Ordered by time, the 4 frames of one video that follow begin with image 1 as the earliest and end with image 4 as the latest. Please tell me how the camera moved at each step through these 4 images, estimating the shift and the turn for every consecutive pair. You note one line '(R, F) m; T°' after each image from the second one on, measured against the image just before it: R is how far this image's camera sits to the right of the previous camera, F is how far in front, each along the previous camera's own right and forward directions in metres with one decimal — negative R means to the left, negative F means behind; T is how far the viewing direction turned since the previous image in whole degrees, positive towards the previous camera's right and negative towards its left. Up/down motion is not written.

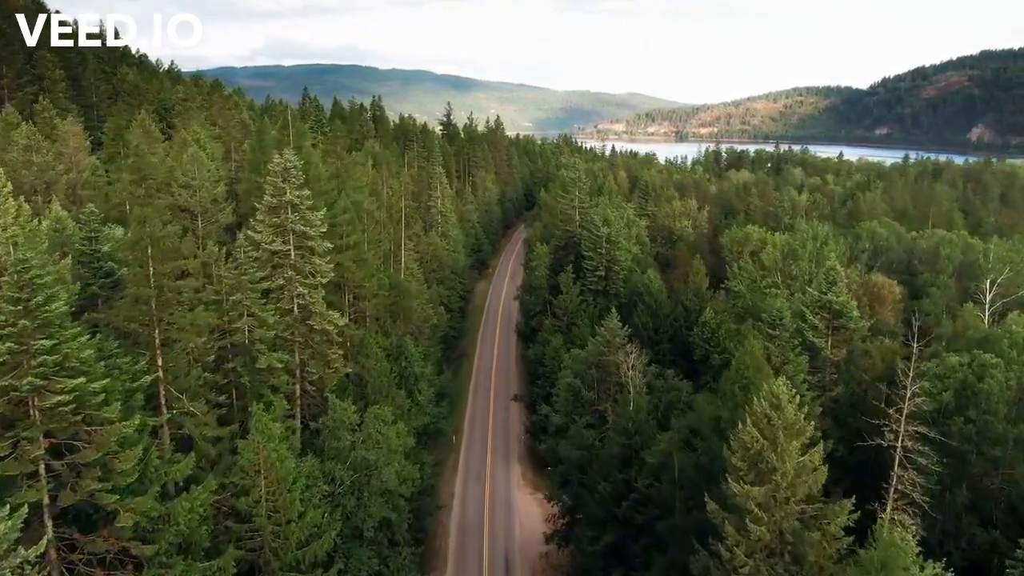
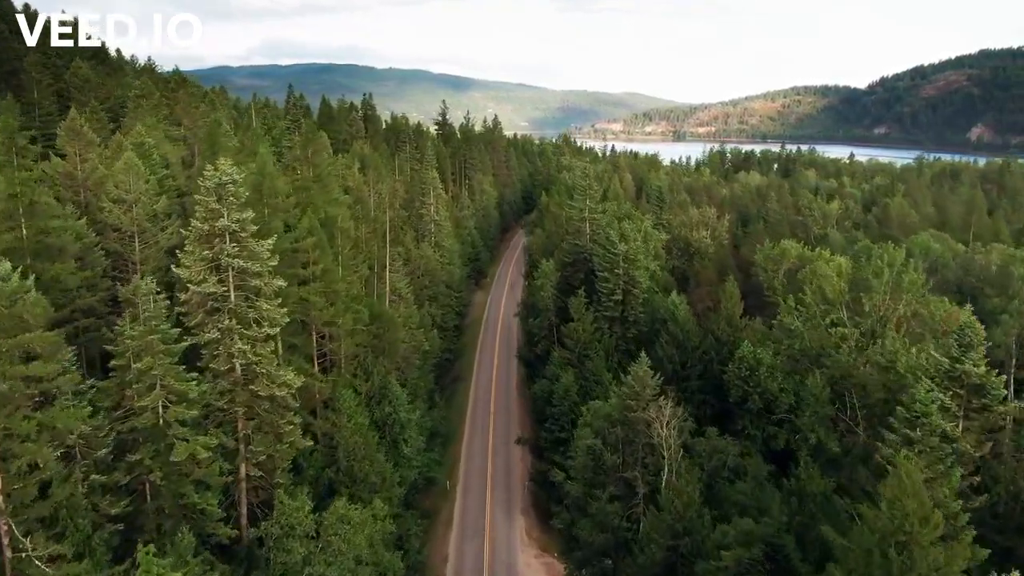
(-0.5, +8.8) m; 0°
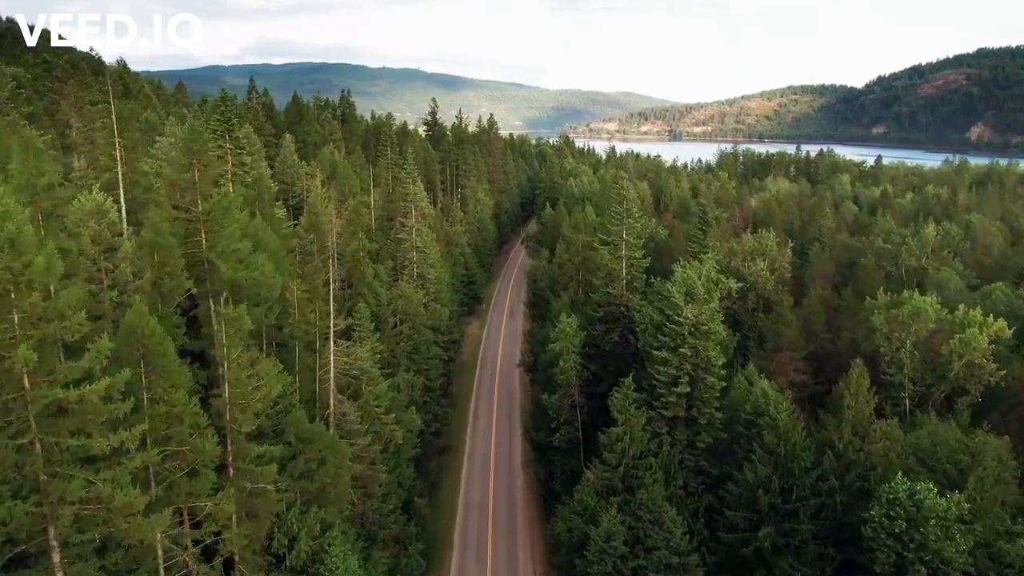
(-0.9, +18.8) m; 0°
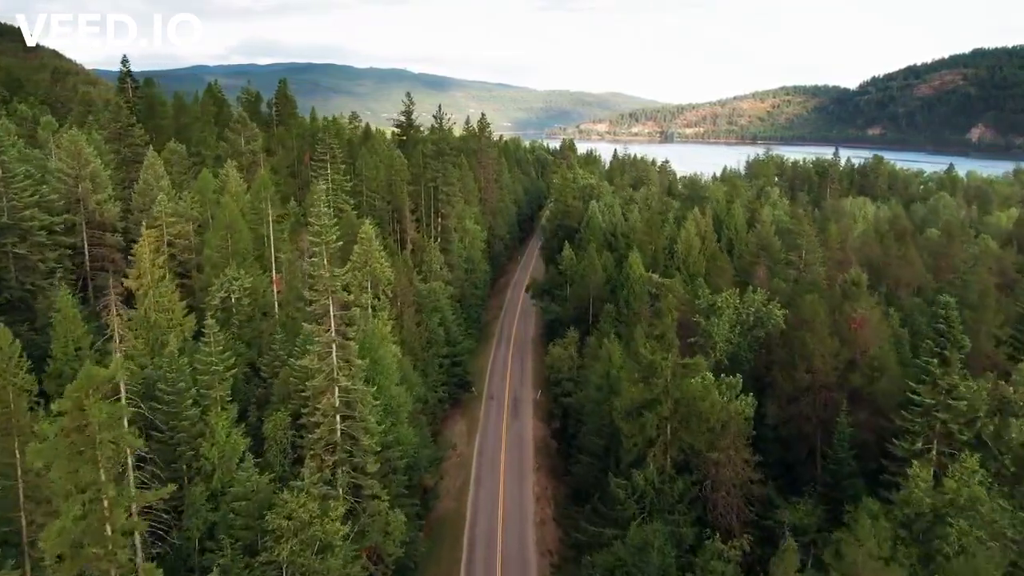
(-1.6, +36.4) m; +1°
